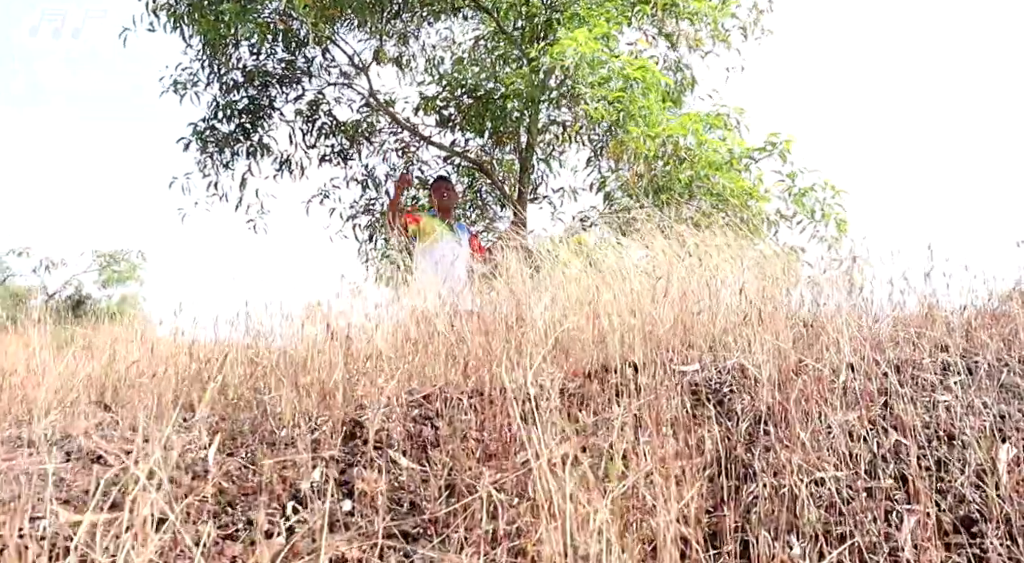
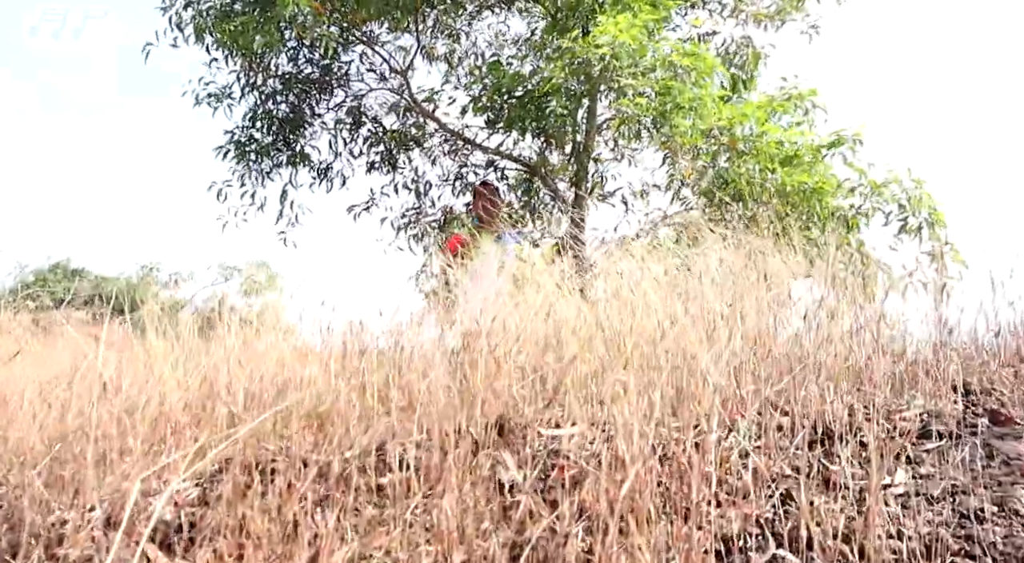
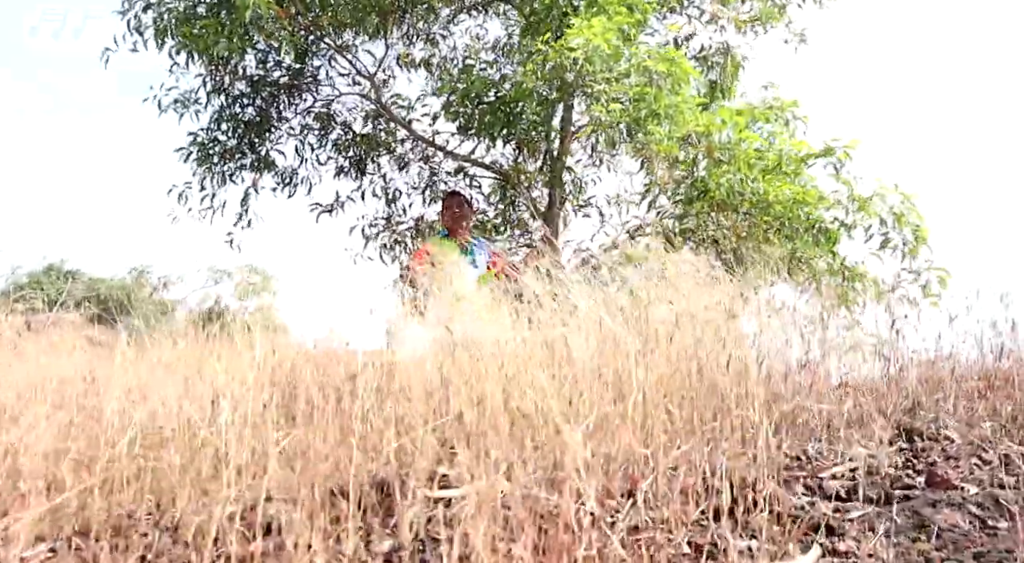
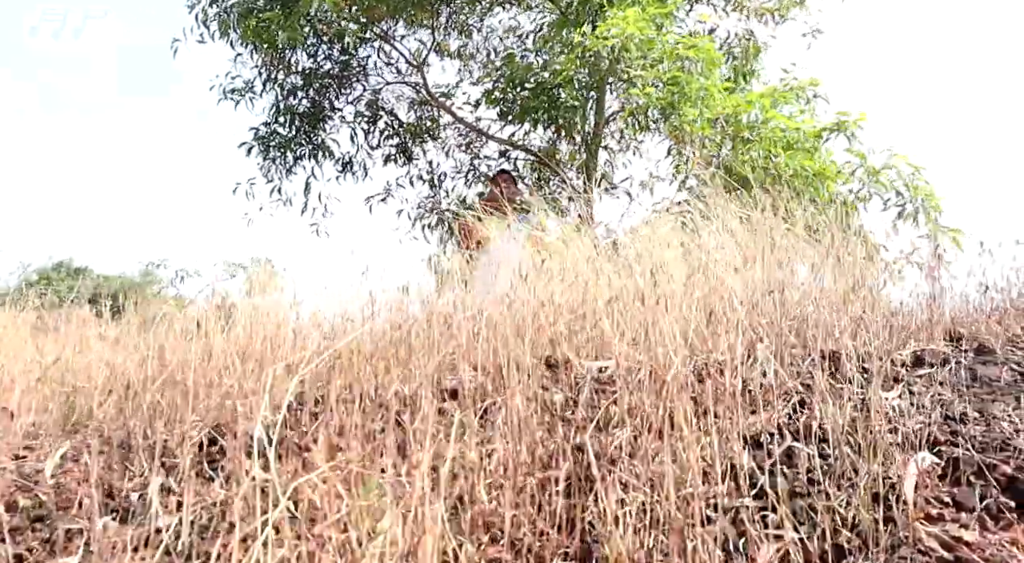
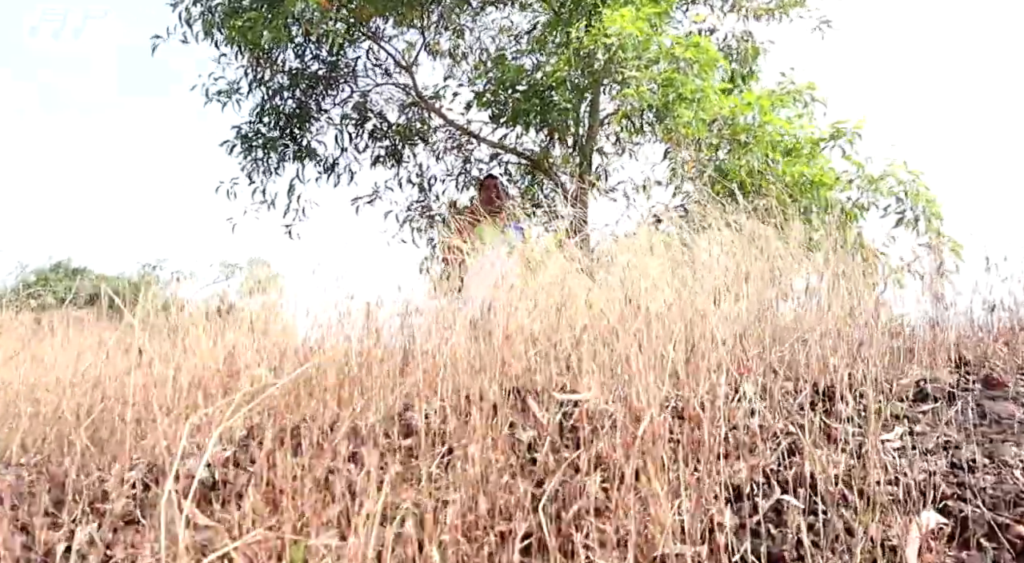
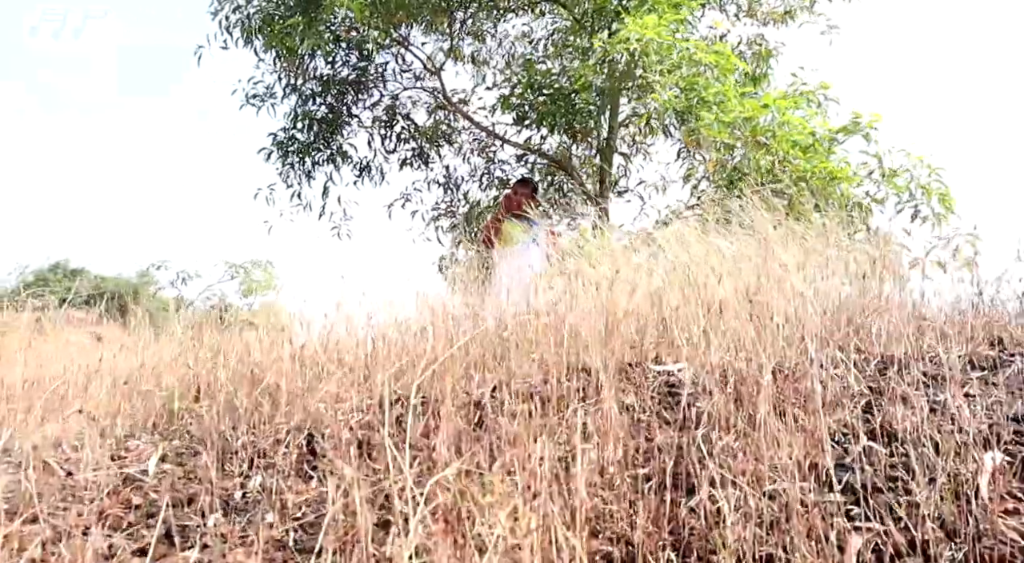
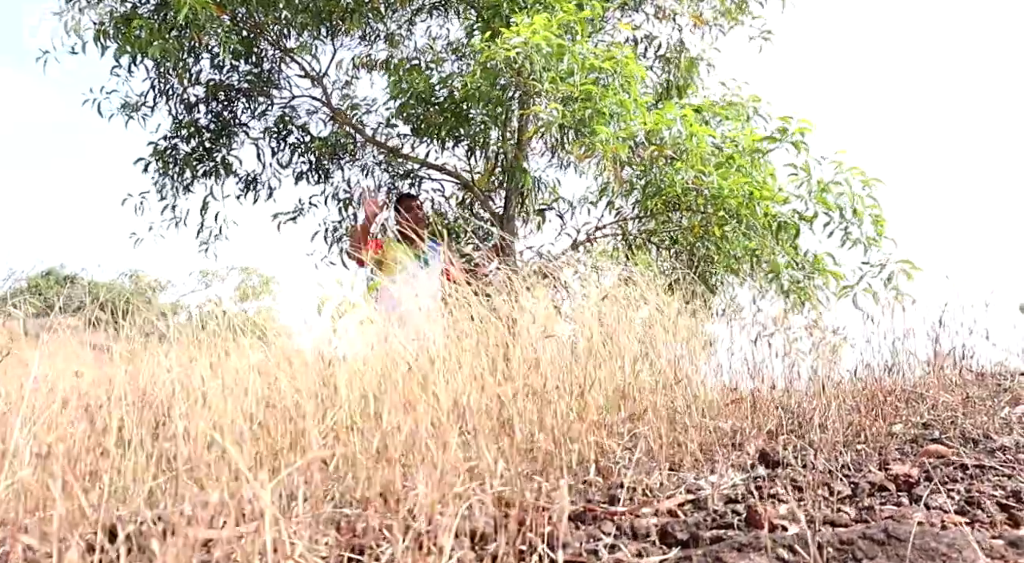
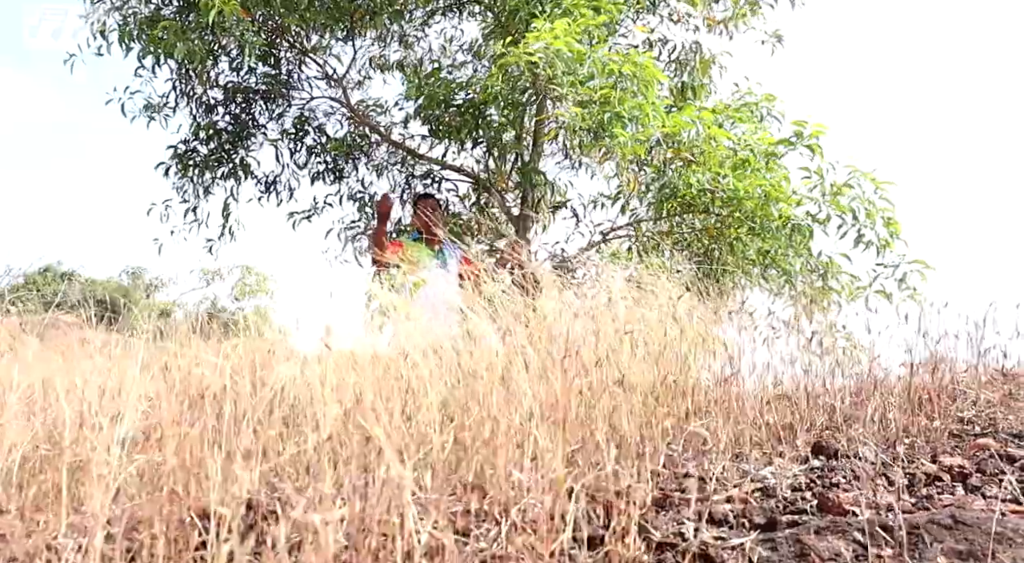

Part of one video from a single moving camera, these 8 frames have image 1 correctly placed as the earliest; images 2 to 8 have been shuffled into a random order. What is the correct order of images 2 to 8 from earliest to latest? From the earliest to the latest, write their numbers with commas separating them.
6, 4, 5, 2, 3, 8, 7
